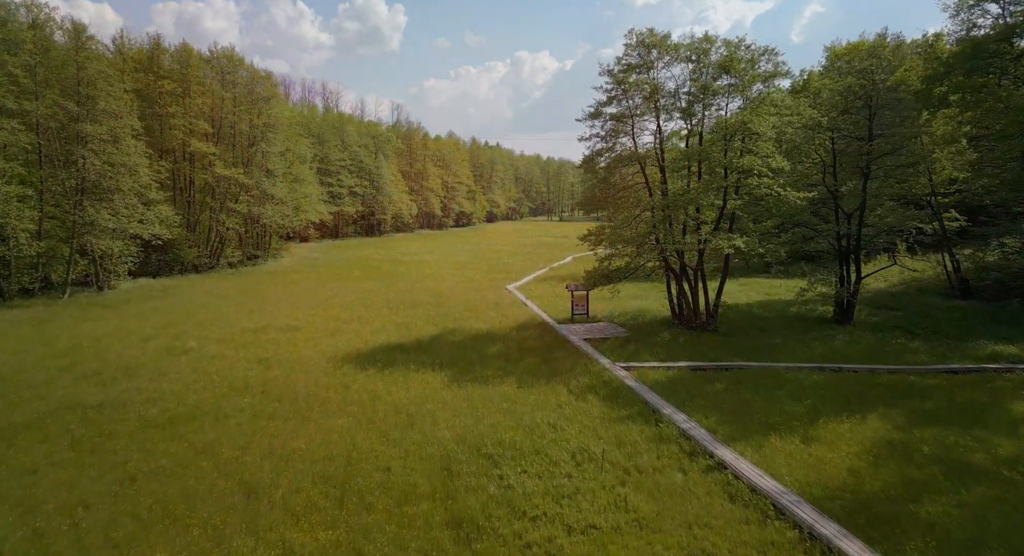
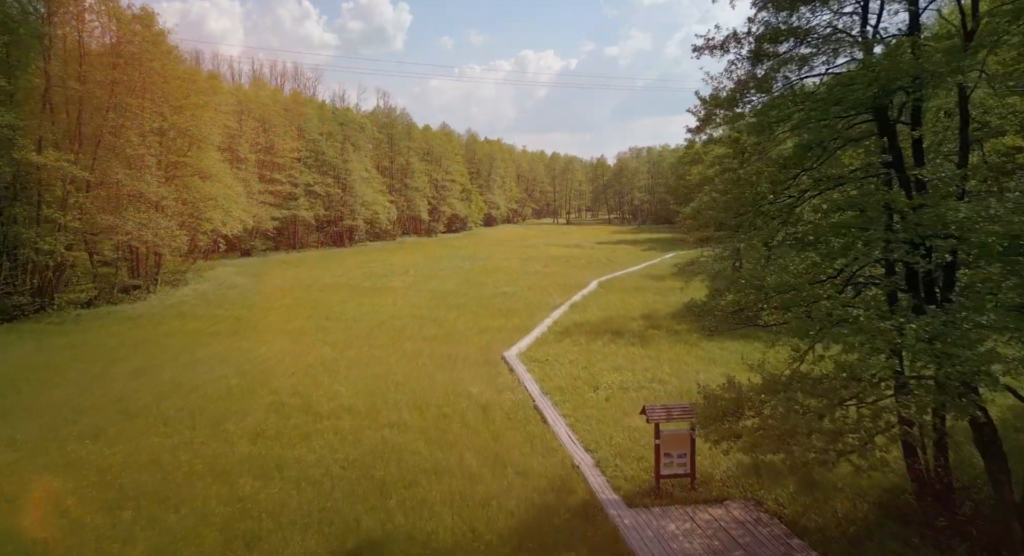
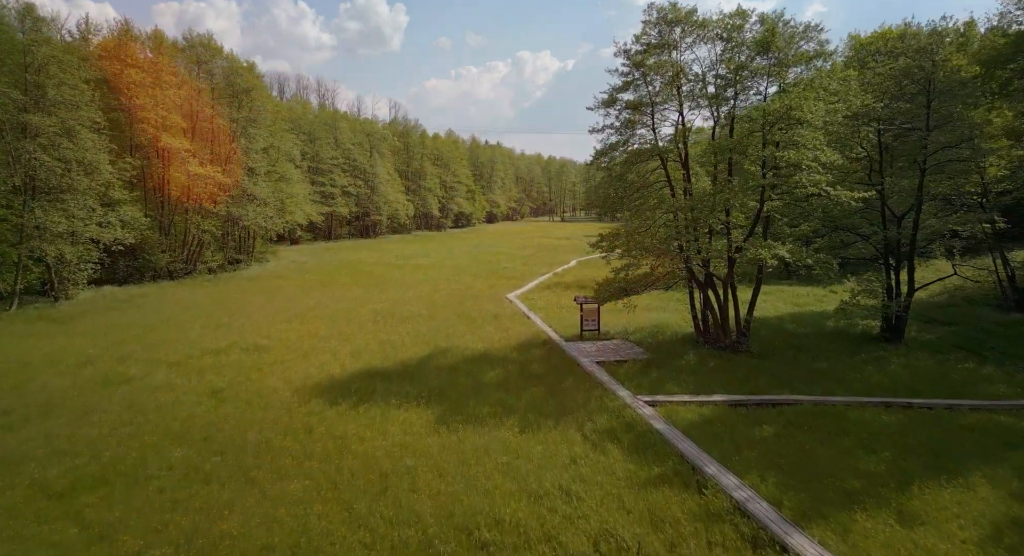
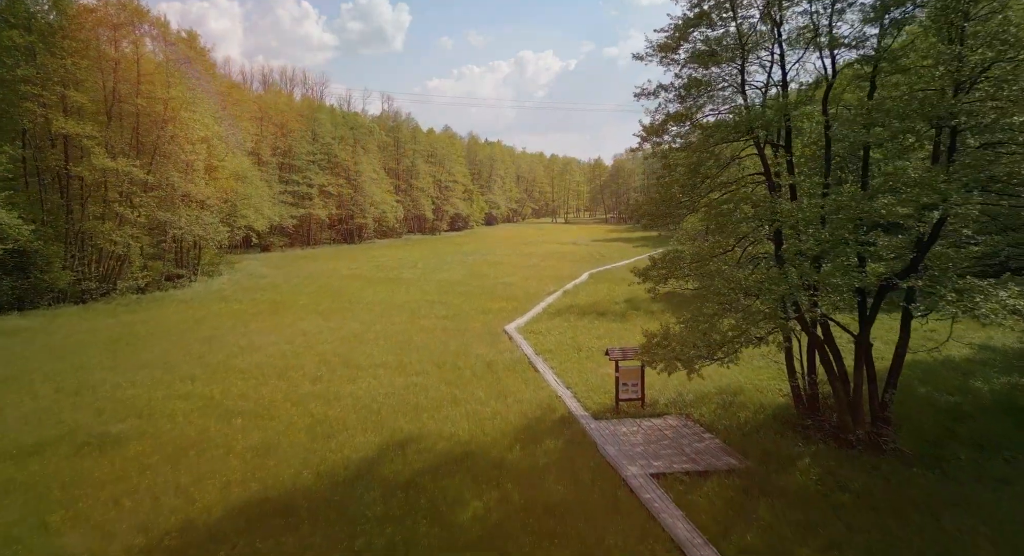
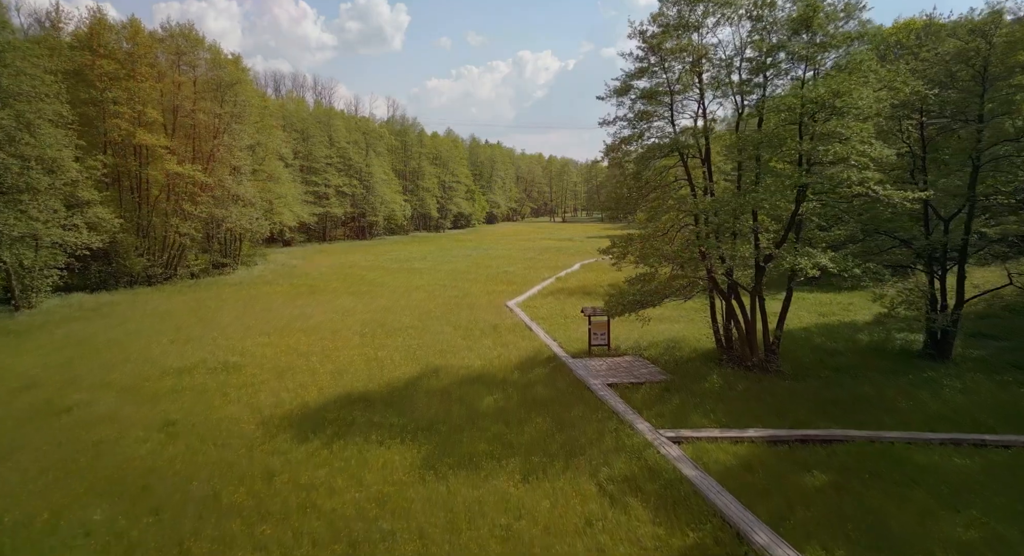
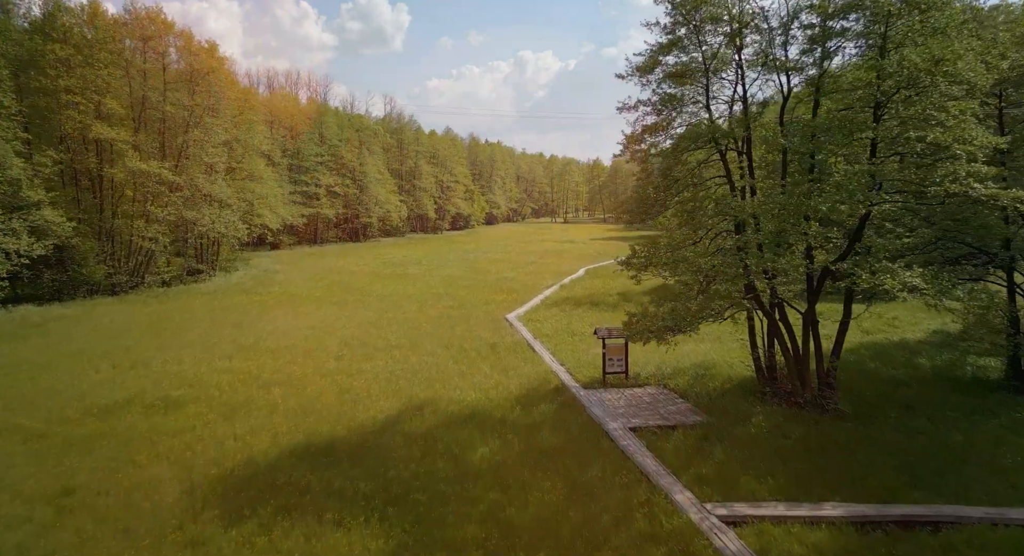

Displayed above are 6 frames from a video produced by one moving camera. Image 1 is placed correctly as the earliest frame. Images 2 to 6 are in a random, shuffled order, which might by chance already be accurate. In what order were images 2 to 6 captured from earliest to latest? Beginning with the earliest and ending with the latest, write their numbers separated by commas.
3, 5, 6, 4, 2
